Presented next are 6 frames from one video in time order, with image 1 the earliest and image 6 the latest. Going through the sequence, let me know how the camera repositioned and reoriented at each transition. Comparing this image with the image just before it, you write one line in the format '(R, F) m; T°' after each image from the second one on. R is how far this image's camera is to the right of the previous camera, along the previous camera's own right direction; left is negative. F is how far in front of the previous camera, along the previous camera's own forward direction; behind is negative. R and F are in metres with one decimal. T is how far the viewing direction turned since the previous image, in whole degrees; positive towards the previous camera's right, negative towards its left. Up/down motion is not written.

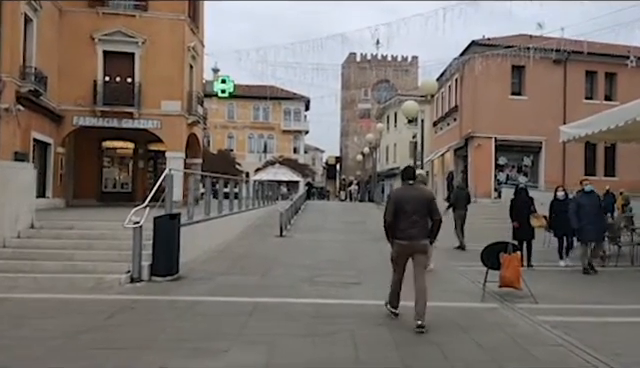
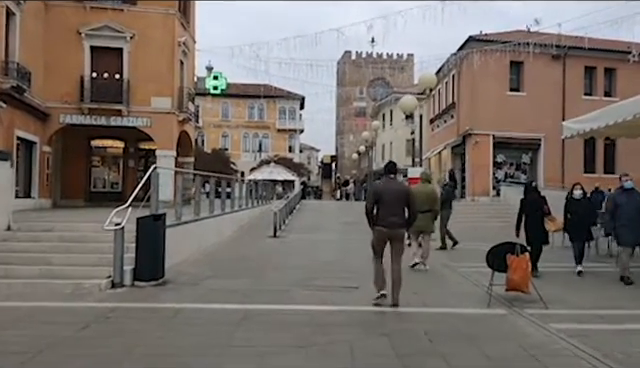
(0.0, +0.7) m; 0°
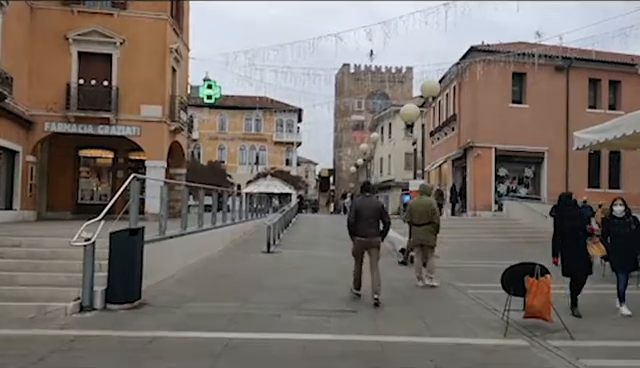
(0.0, +1.0) m; 0°
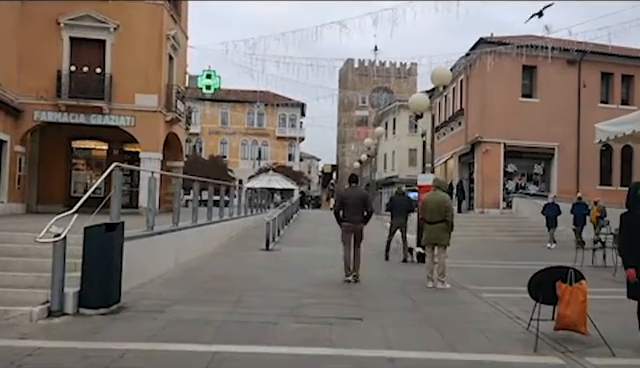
(0.0, +1.1) m; 0°
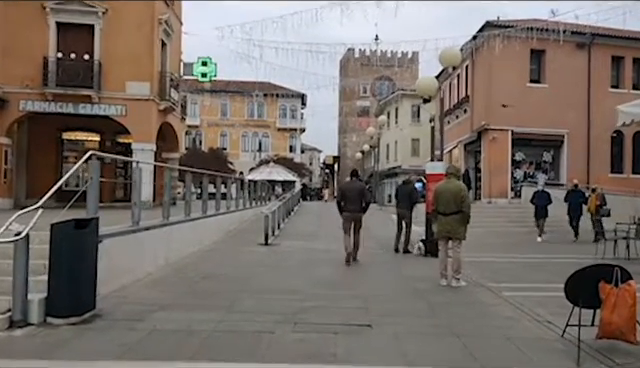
(0.0, +1.1) m; 0°
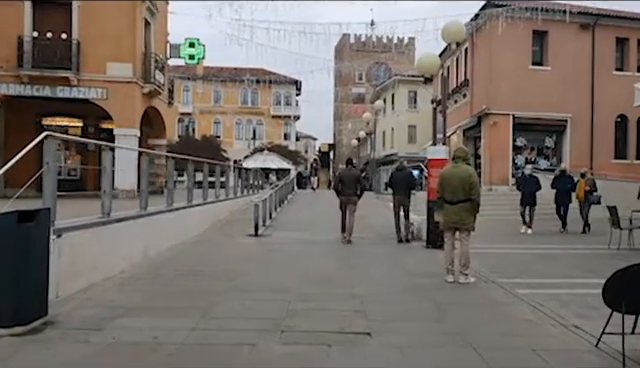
(0.0, +1.1) m; 0°
